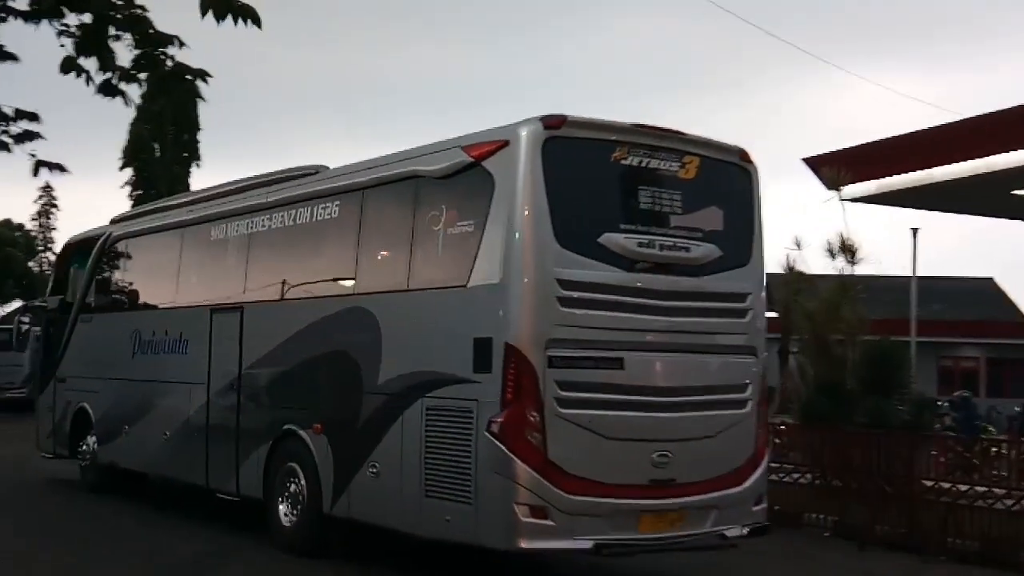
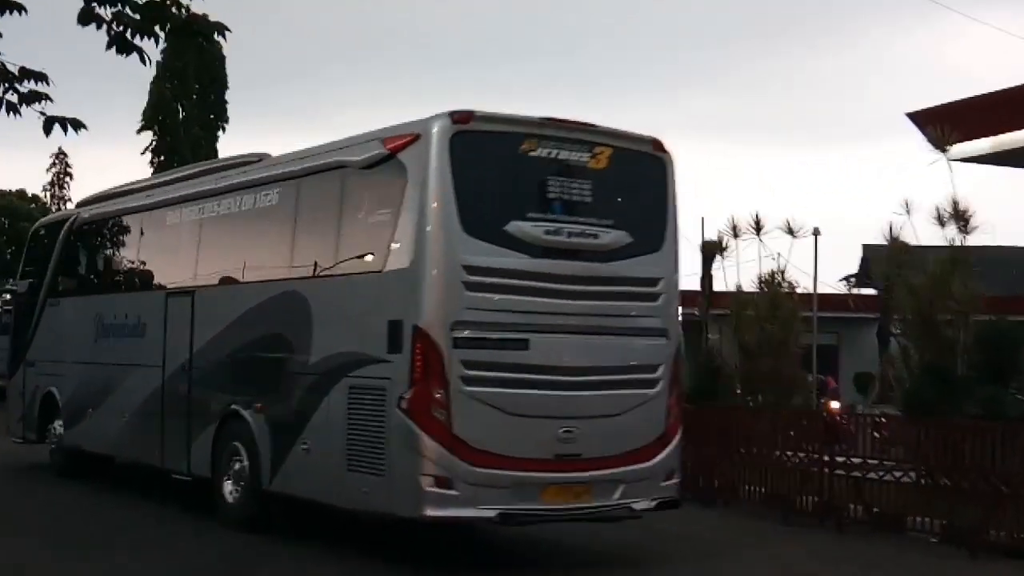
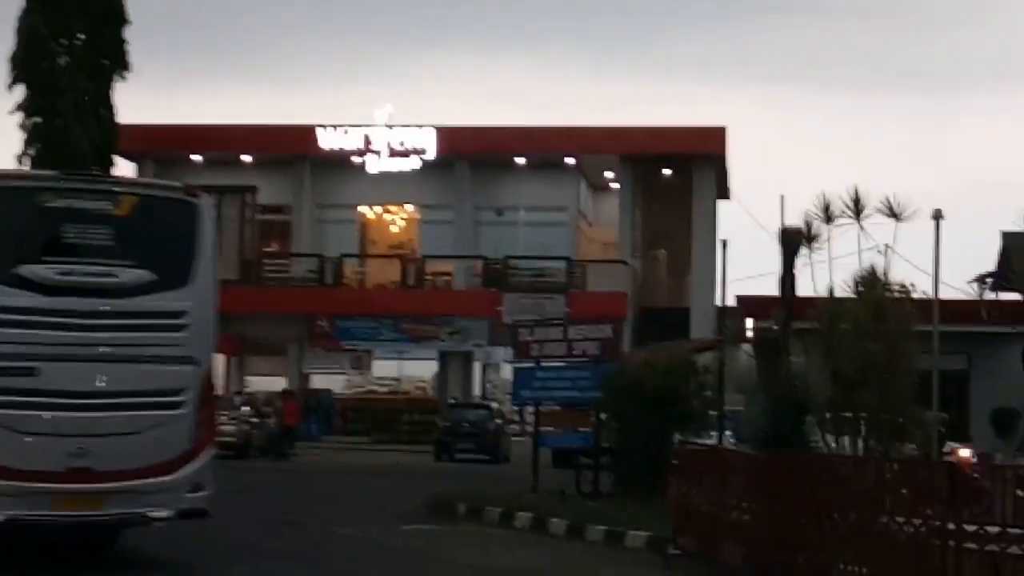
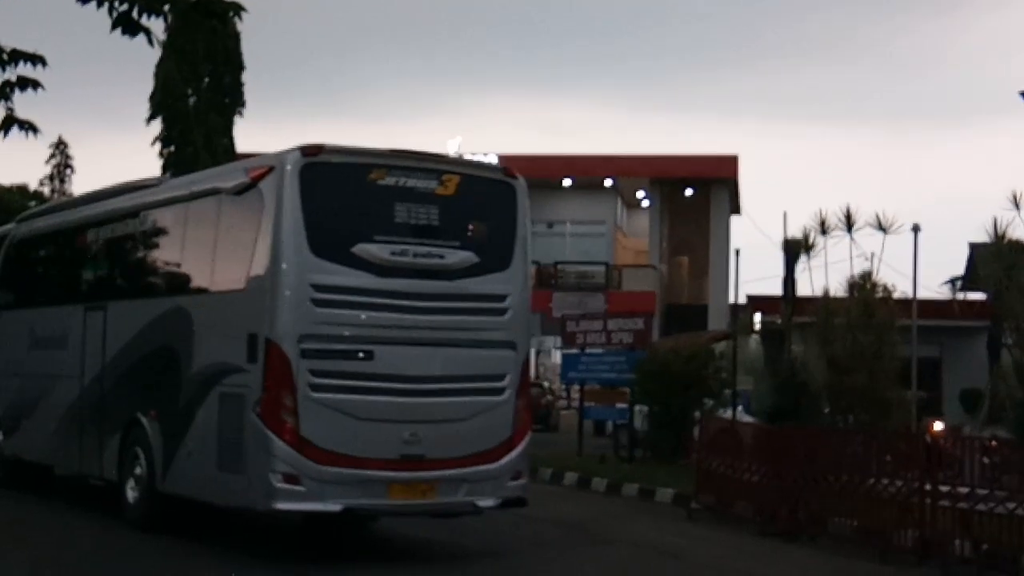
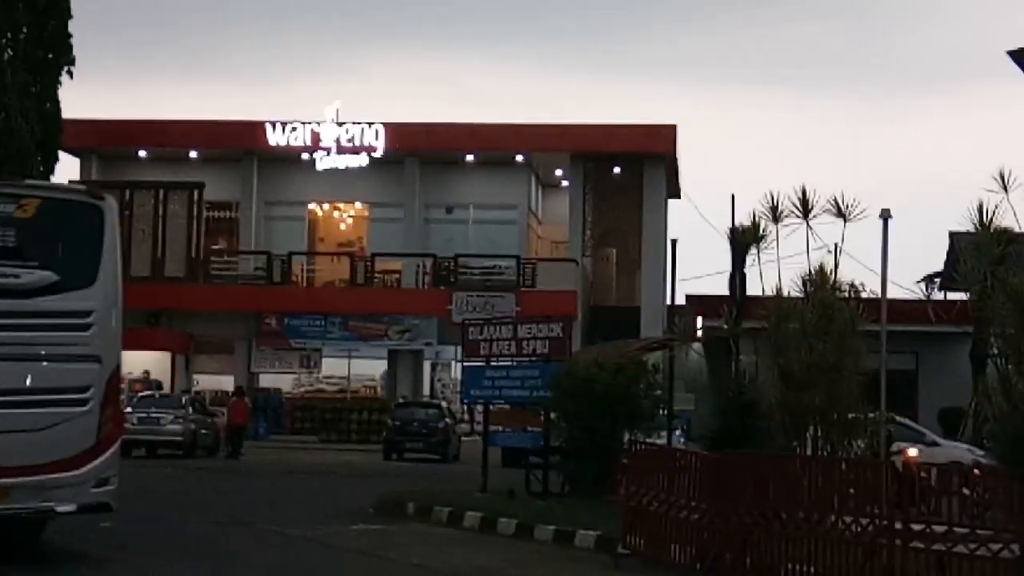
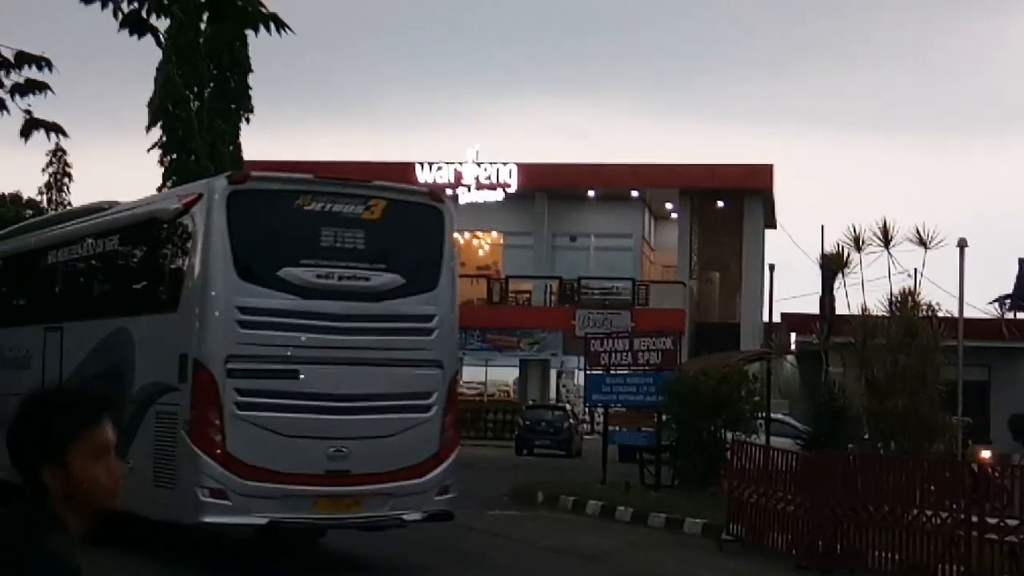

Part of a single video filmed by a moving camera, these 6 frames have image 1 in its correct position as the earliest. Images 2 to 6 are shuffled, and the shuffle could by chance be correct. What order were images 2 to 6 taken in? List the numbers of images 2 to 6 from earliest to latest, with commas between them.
2, 4, 6, 3, 5
